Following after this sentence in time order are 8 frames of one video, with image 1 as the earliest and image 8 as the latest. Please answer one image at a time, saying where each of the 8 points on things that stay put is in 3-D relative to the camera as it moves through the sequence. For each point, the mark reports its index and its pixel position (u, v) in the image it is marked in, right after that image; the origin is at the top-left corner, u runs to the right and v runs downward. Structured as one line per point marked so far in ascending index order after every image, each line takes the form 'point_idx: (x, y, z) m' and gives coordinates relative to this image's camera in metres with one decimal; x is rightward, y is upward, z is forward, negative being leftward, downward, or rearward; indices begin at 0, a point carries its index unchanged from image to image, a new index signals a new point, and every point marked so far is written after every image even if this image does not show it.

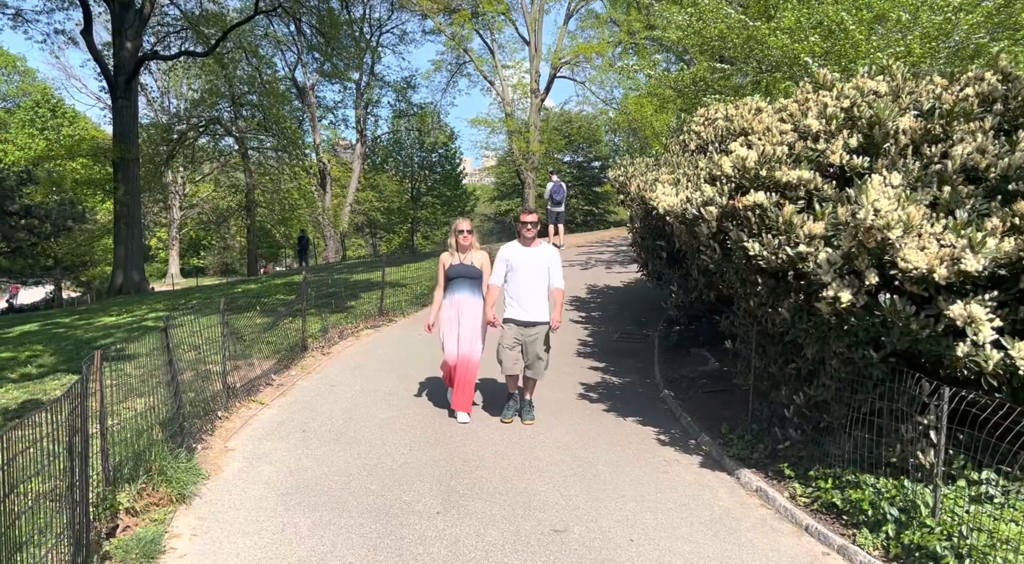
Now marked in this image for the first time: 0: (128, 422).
0: (-3.1, -1.1, +4.9) m
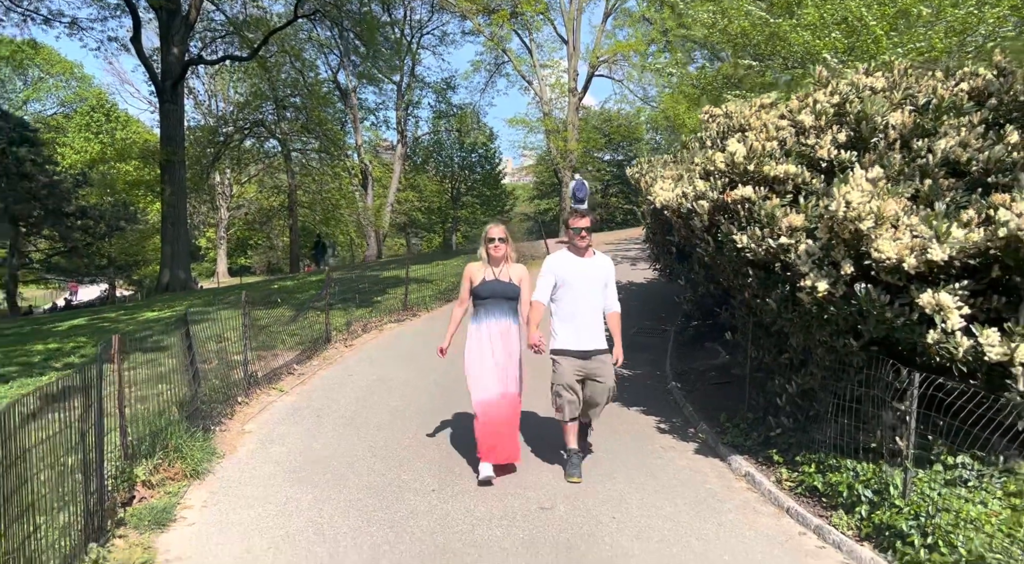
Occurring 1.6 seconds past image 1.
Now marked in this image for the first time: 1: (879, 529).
0: (-3.1, -1.0, +5.3) m
1: (+2.3, -1.5, +3.8) m
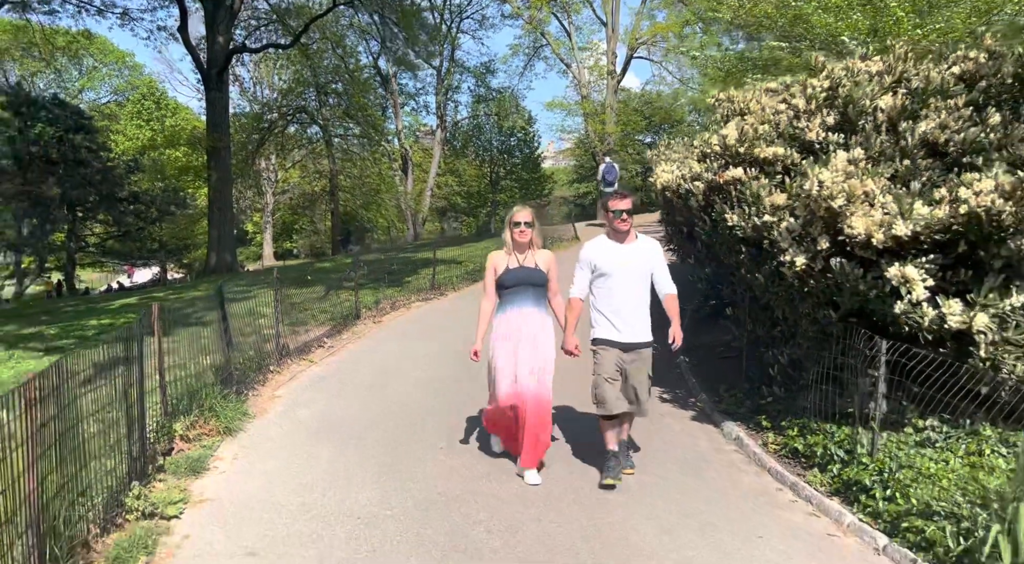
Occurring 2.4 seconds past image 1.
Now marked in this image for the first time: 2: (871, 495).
0: (-3.1, -0.8, +5.8) m
1: (+2.2, -1.3, +4.1) m
2: (+2.2, -1.3, +3.9) m
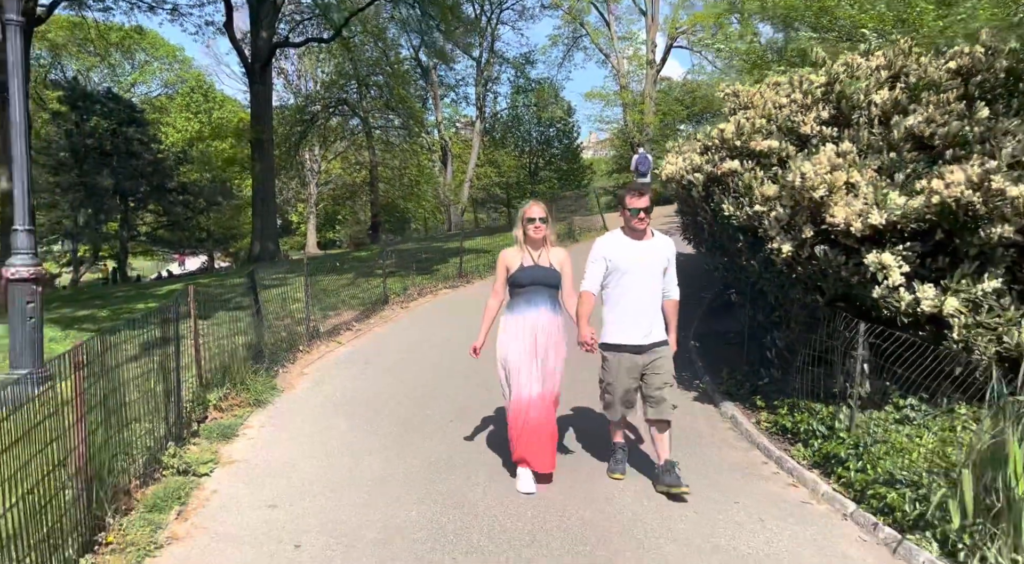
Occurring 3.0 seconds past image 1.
0: (-3.0, -0.6, +6.3) m
1: (+2.2, -1.2, +4.3) m
2: (+2.2, -1.2, +4.1) m
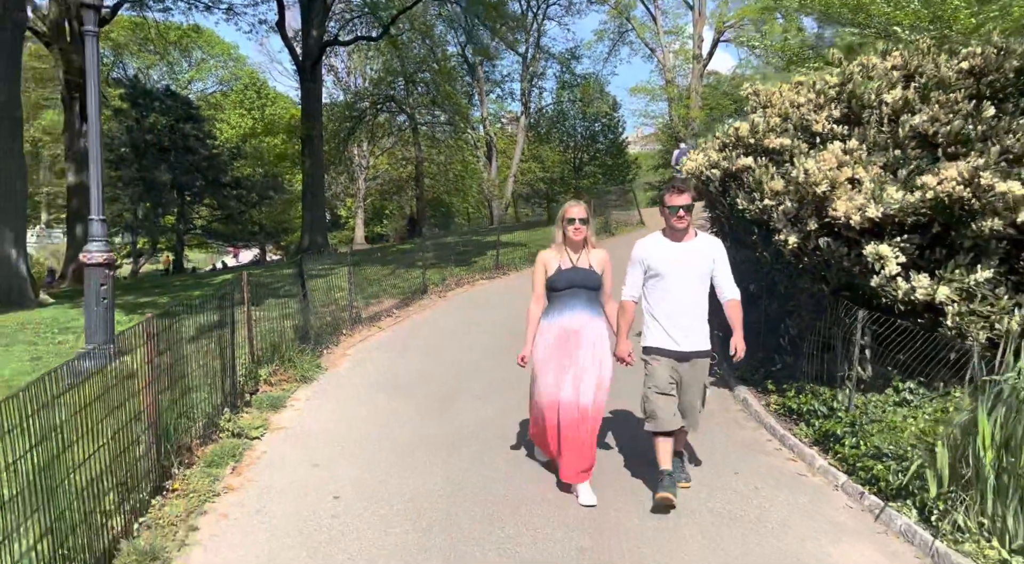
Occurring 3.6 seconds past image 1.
0: (-2.7, -0.5, +6.9) m
1: (+2.3, -1.1, +4.5) m
2: (+2.3, -1.1, +4.3) m
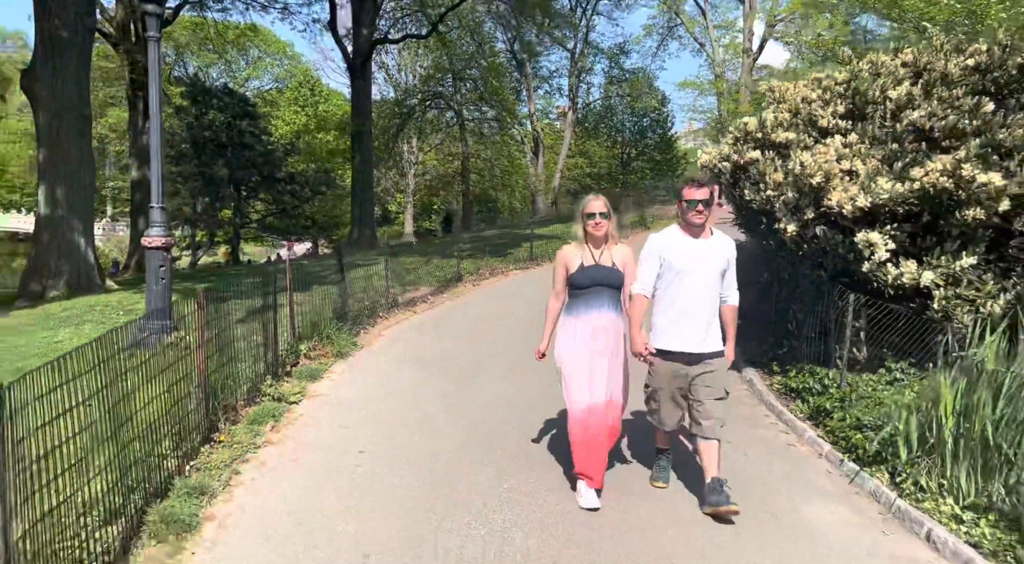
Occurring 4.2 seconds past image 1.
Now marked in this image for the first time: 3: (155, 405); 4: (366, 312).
0: (-2.4, -0.3, +7.5) m
1: (+2.3, -1.0, +4.8) m
2: (+2.3, -1.0, +4.6) m
3: (-2.3, -0.8, +4.0) m
4: (-2.2, -0.4, +9.3) m
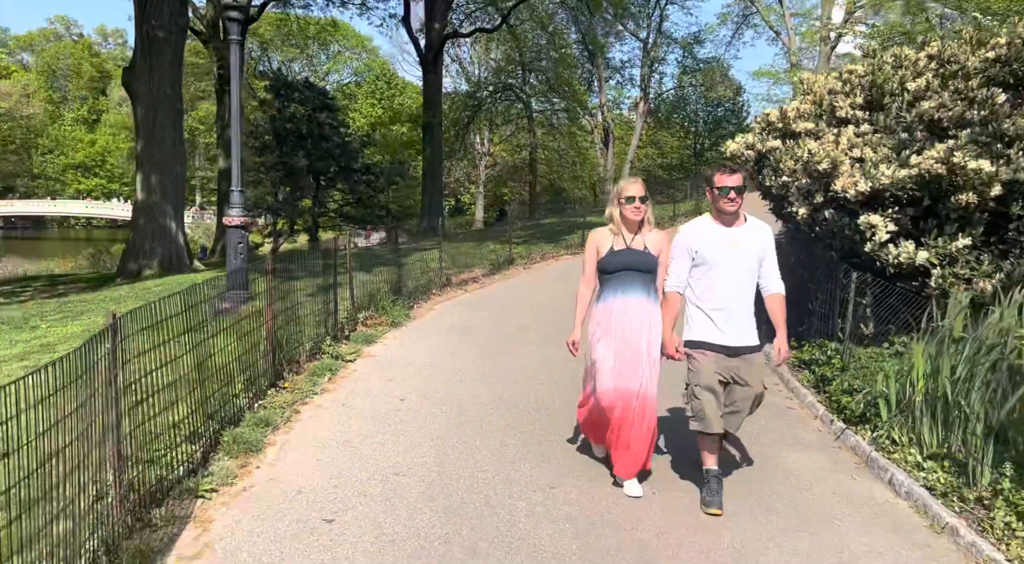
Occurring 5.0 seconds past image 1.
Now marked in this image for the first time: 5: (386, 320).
0: (-1.9, +0.1, +8.3) m
1: (+2.5, -0.9, +5.1) m
2: (+2.5, -0.9, +4.9) m
3: (-2.2, -0.5, +4.8) m
4: (-1.5, -0.1, +10.1) m
5: (-1.7, -0.5, +8.4) m
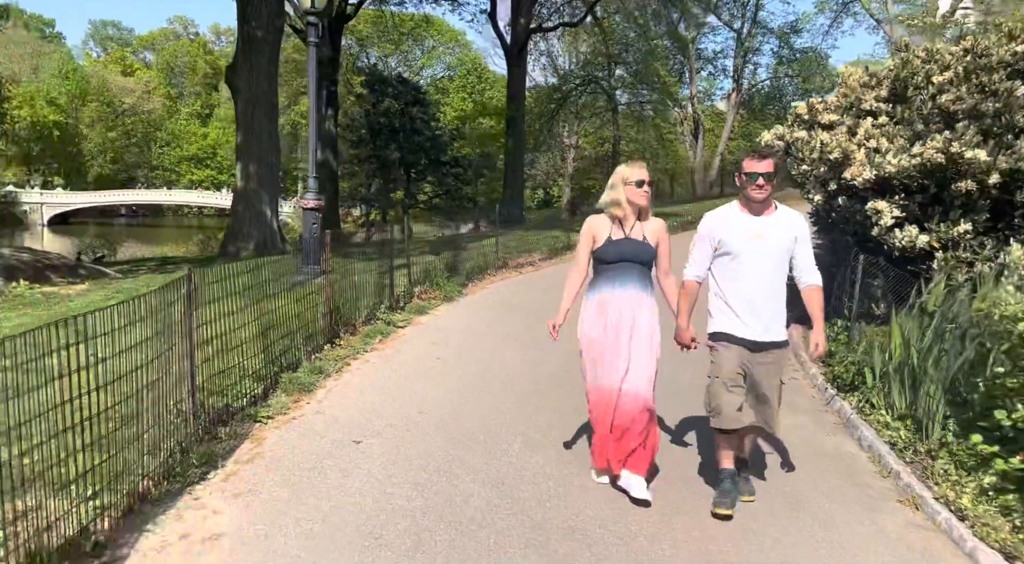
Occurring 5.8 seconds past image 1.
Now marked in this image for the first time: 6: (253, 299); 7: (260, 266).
0: (-1.3, +0.4, +9.0) m
1: (+2.7, -0.7, +5.3) m
2: (+2.7, -0.7, +5.1) m
3: (-2.0, -0.2, +5.6) m
4: (-0.6, +0.2, +10.8) m
5: (-1.1, -0.2, +9.1) m
6: (-2.0, -0.1, +4.9) m
7: (-2.0, +0.1, +5.0) m
